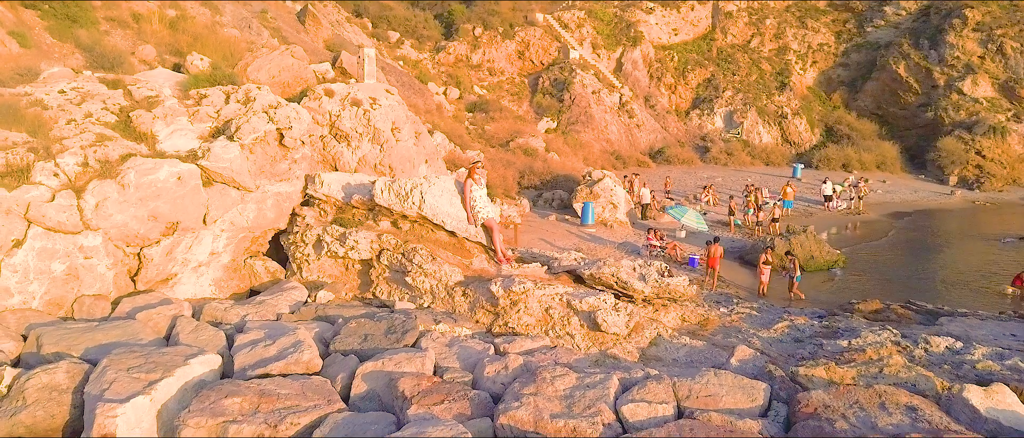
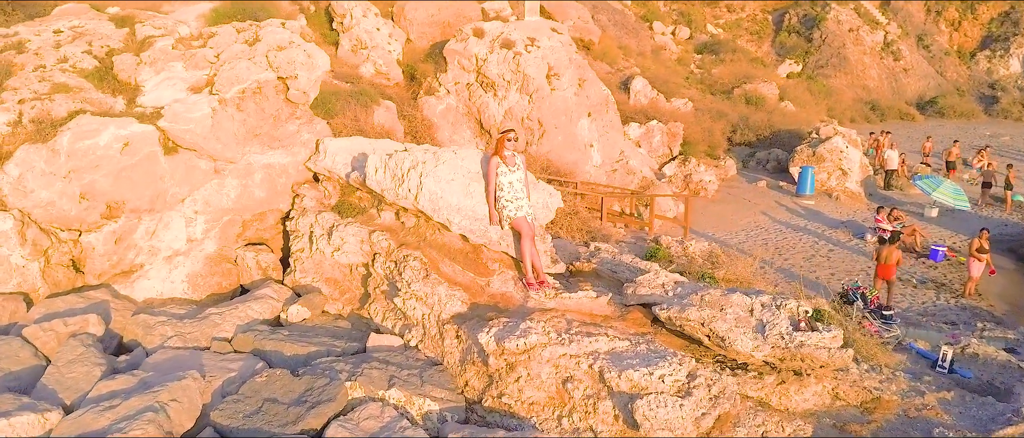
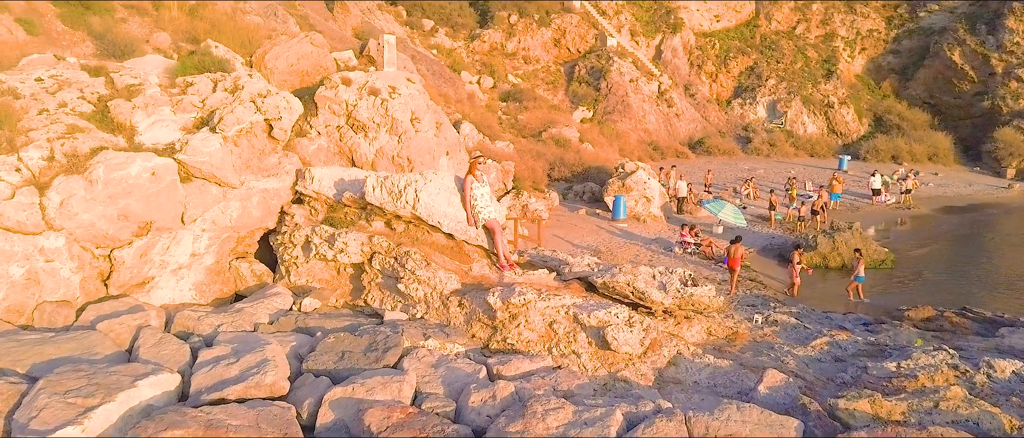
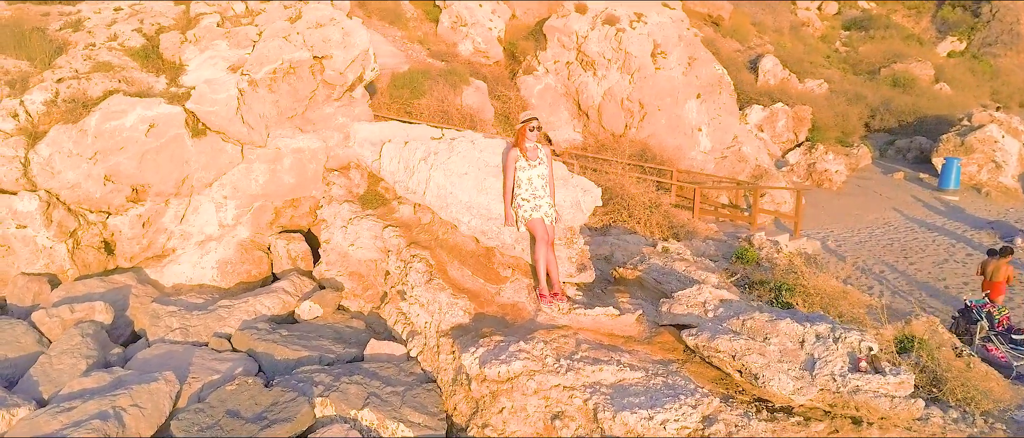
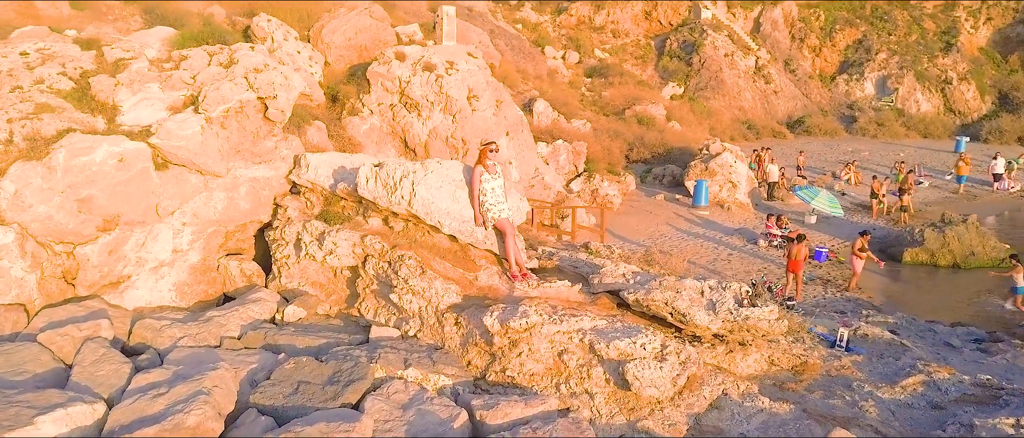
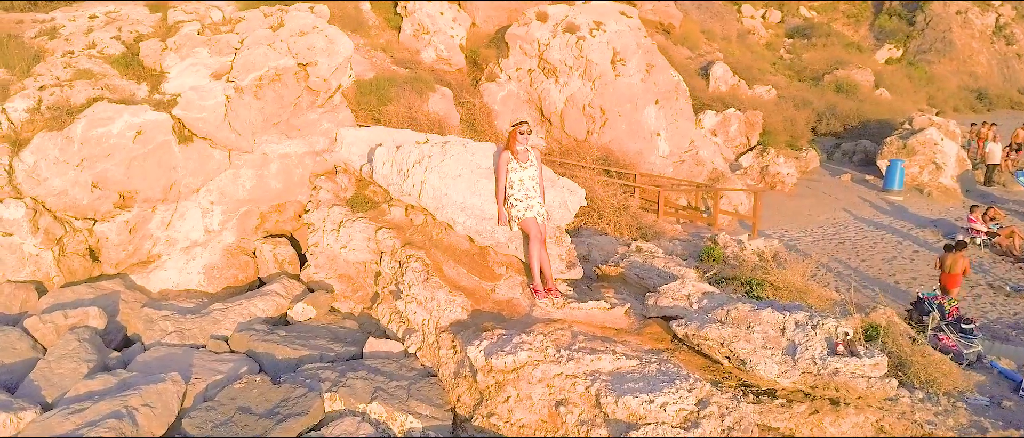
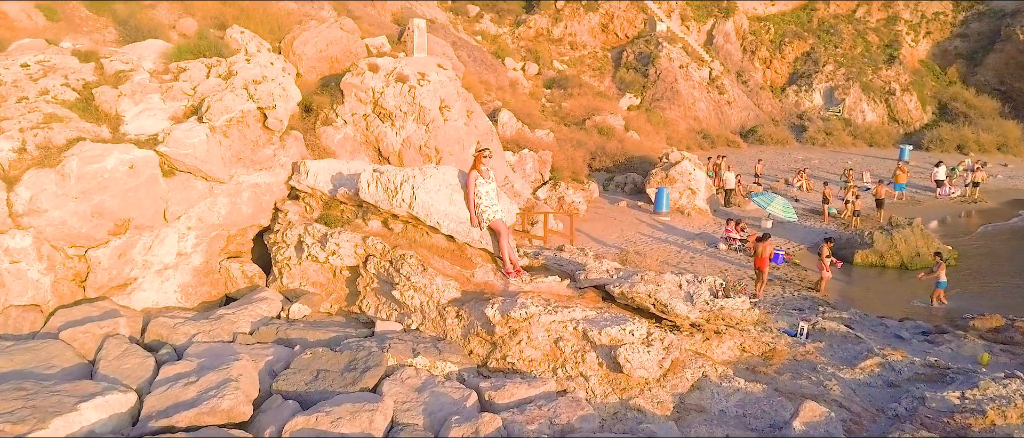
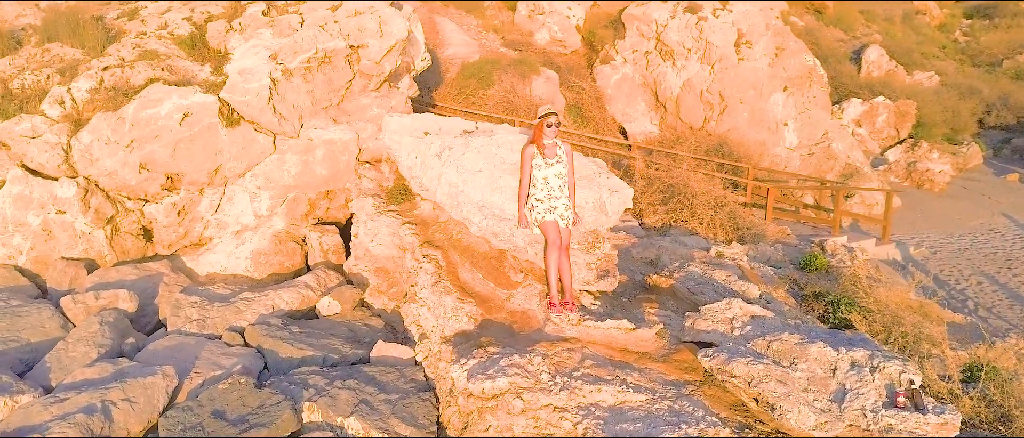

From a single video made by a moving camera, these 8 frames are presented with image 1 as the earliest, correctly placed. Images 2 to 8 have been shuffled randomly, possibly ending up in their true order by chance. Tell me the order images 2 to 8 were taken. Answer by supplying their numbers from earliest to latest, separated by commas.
3, 7, 5, 2, 6, 4, 8
